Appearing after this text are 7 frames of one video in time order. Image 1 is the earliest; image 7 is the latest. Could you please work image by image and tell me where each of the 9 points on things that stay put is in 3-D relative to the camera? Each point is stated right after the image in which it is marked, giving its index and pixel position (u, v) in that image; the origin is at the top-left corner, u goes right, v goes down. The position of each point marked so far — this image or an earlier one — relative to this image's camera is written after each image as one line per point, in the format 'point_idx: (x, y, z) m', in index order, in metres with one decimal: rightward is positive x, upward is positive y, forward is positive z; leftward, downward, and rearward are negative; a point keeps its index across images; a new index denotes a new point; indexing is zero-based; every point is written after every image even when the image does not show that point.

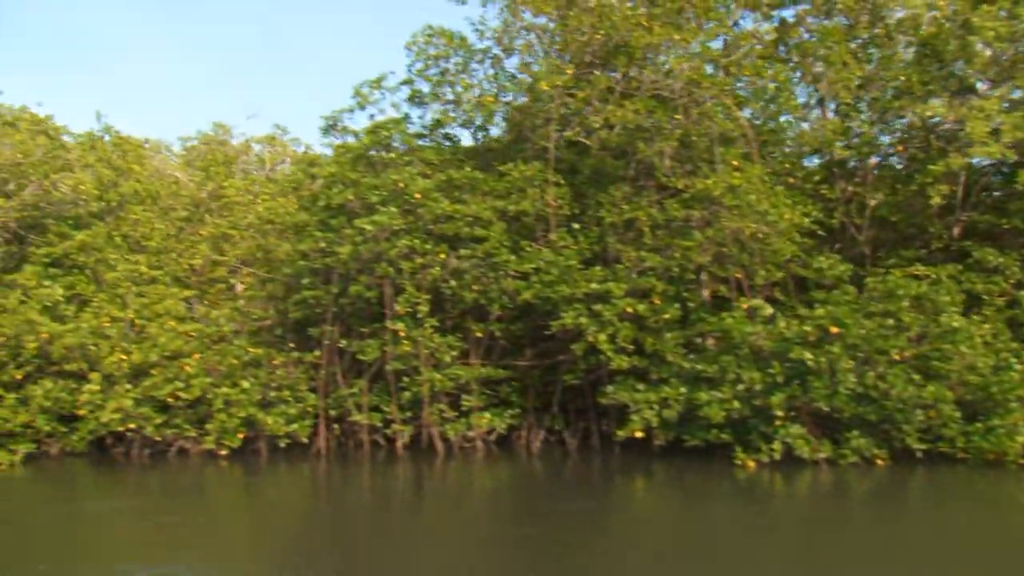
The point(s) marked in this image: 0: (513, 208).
0: (0.0, +0.7, +9.5) m
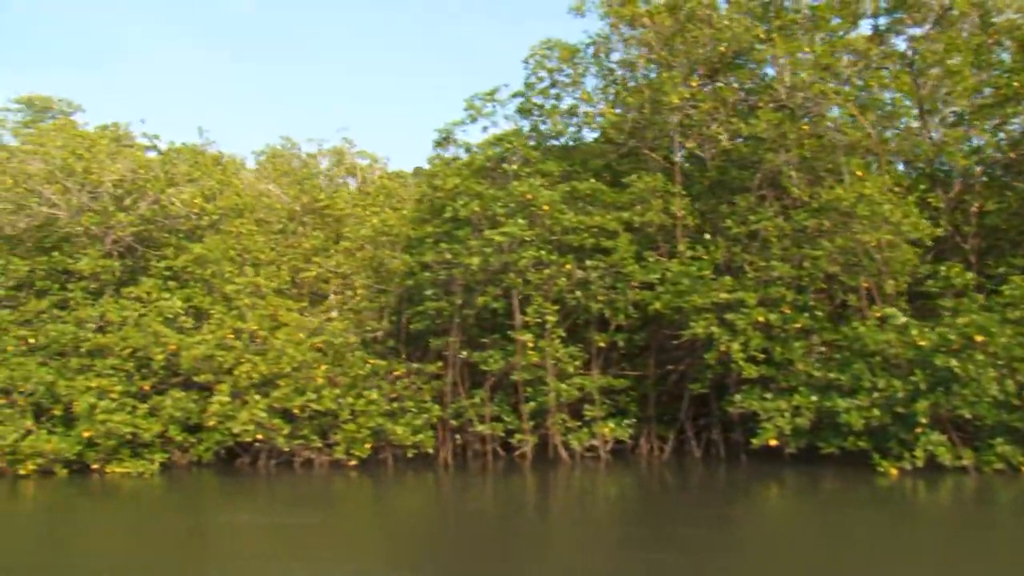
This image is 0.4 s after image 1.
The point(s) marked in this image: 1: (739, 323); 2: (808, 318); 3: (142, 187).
0: (+1.1, +0.6, +9.6) m
1: (+1.8, -0.3, +9.1) m
2: (+2.4, -0.2, +9.3) m
3: (-3.7, +1.0, +11.7) m
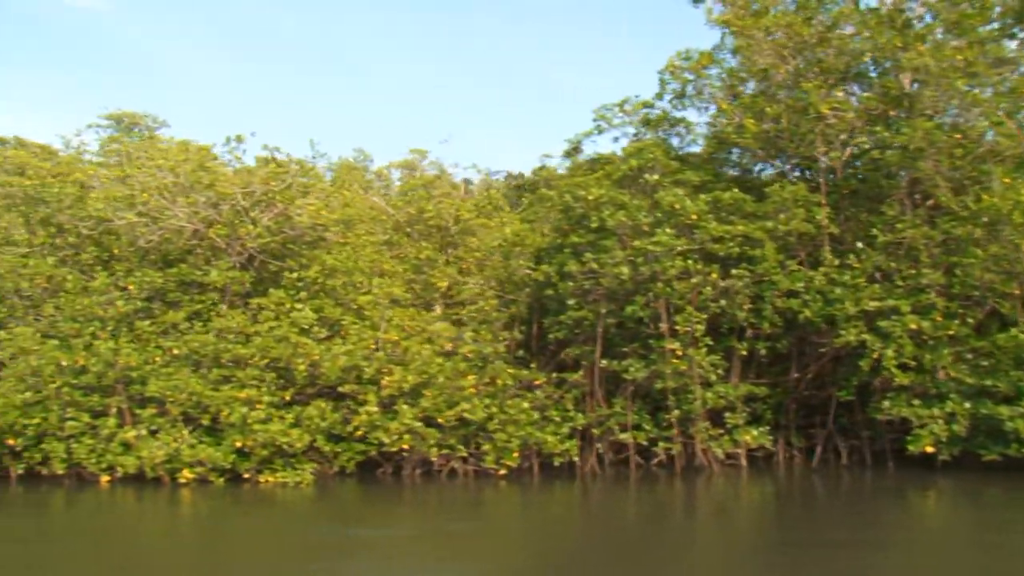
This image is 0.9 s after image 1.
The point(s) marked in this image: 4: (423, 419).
0: (+2.3, +0.5, +9.7) m
1: (+3.0, -0.3, +9.1) m
2: (+3.6, -0.3, +9.3) m
3: (-2.4, +0.9, +11.9) m
4: (-0.8, -1.1, +9.8) m
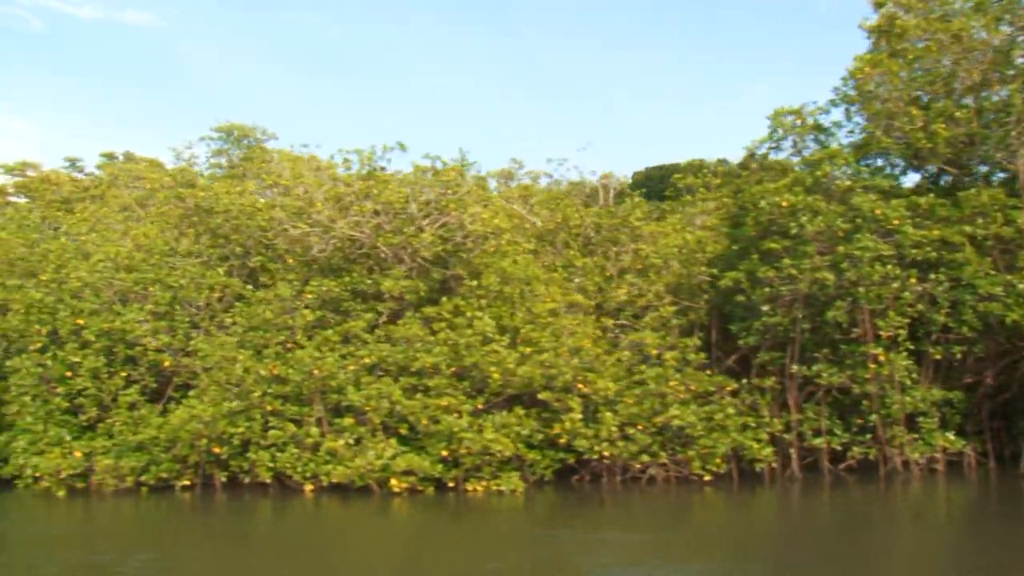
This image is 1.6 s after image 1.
0: (+3.9, +0.5, +9.6) m
1: (+4.7, -0.4, +9.1) m
2: (+5.3, -0.3, +9.2) m
3: (-0.7, +0.8, +11.9) m
4: (+0.9, -1.2, +9.9) m
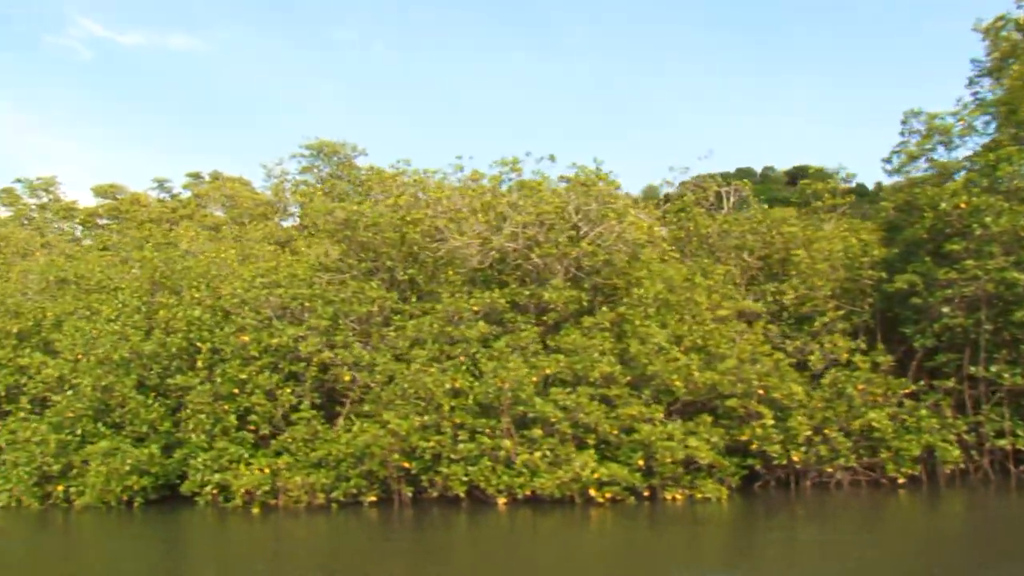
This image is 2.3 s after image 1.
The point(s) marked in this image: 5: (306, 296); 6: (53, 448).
0: (+5.5, +0.5, +9.6) m
1: (+6.2, -0.3, +9.0) m
2: (+6.8, -0.3, +9.2) m
3: (+0.9, +0.7, +11.9) m
4: (+2.5, -1.2, +9.8) m
5: (-2.0, -0.1, +11.4) m
6: (-4.1, -1.5, +10.5) m
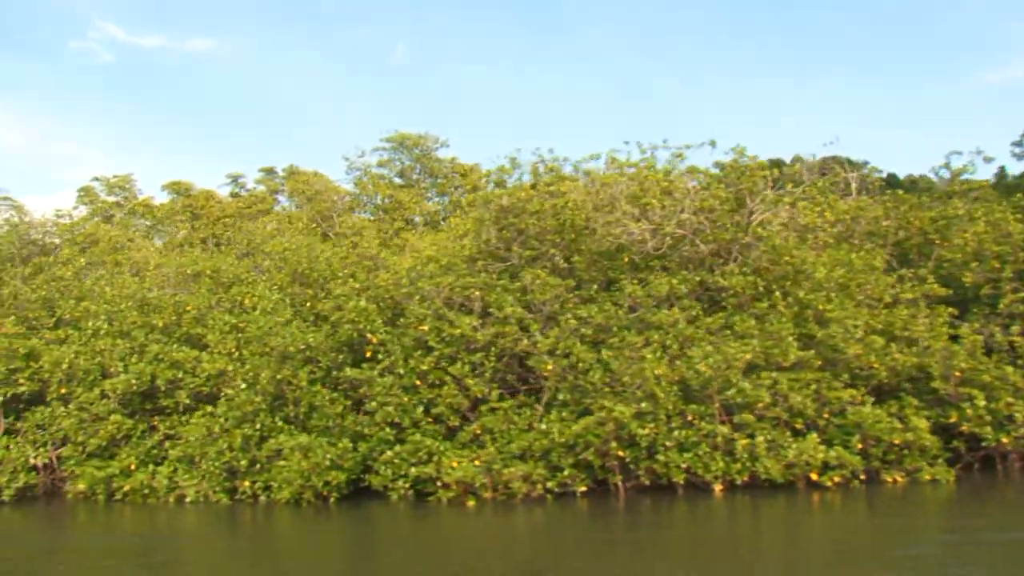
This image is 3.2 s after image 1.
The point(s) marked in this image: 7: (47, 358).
0: (+7.2, +0.7, +9.6) m
1: (+8.0, -0.1, +9.0) m
2: (+8.6, 0.0, +9.2) m
3: (+2.5, +0.9, +11.8) m
4: (+4.3, -1.0, +9.8) m
5: (-0.3, 0.0, +11.3) m
6: (-2.4, -1.4, +10.3) m
7: (-4.7, -0.7, +11.8) m
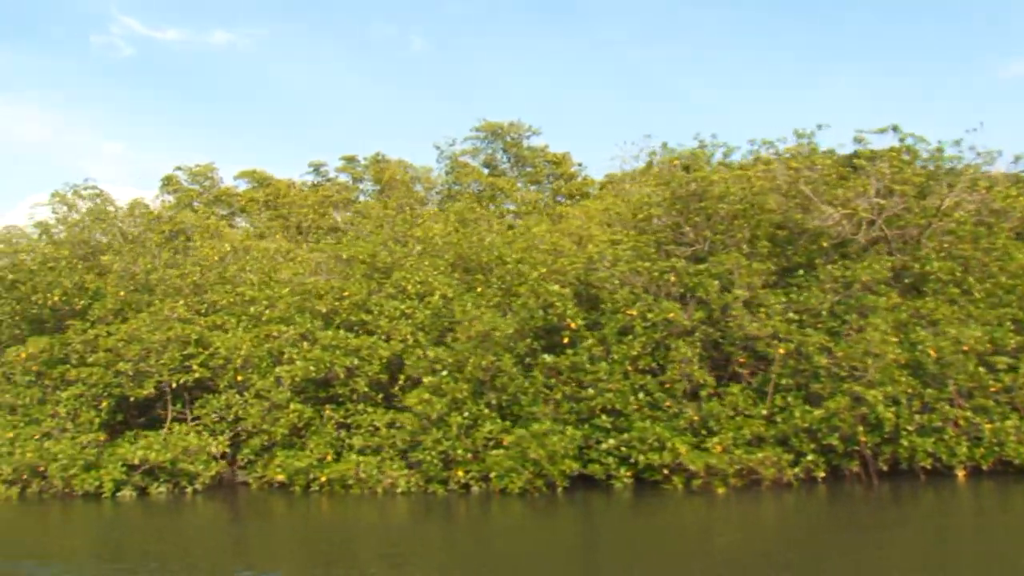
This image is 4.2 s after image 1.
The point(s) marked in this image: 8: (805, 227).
0: (+9.1, +0.8, +9.6) m
1: (+9.9, 0.0, +9.0) m
2: (+10.5, +0.1, +9.2) m
3: (+4.4, +1.0, +11.7) m
4: (+6.2, -0.9, +9.7) m
5: (+1.5, +0.2, +11.0) m
6: (-0.5, -1.2, +10.0) m
7: (-2.9, -0.6, +11.4) m
8: (+3.0, +0.6, +11.7) m
